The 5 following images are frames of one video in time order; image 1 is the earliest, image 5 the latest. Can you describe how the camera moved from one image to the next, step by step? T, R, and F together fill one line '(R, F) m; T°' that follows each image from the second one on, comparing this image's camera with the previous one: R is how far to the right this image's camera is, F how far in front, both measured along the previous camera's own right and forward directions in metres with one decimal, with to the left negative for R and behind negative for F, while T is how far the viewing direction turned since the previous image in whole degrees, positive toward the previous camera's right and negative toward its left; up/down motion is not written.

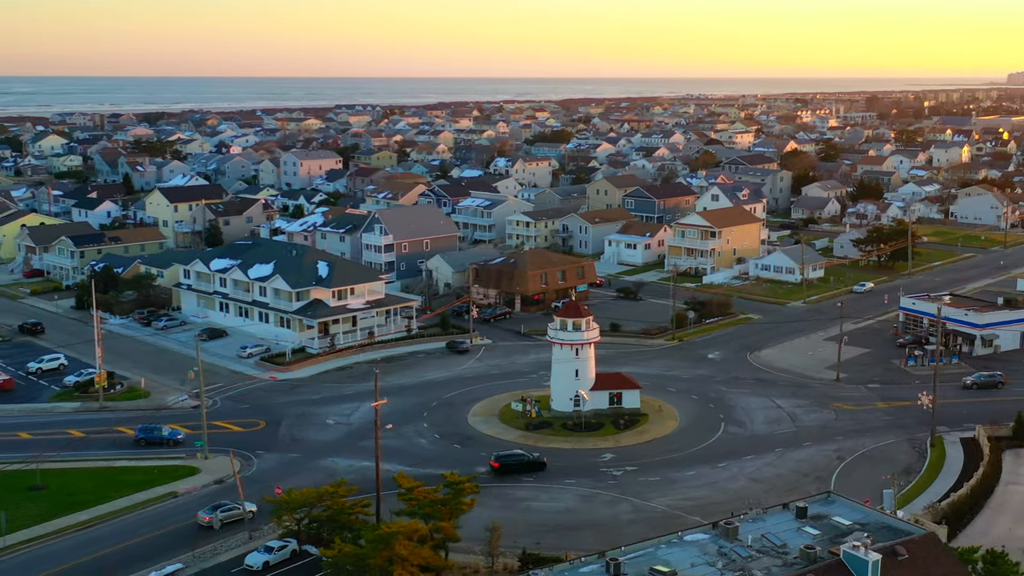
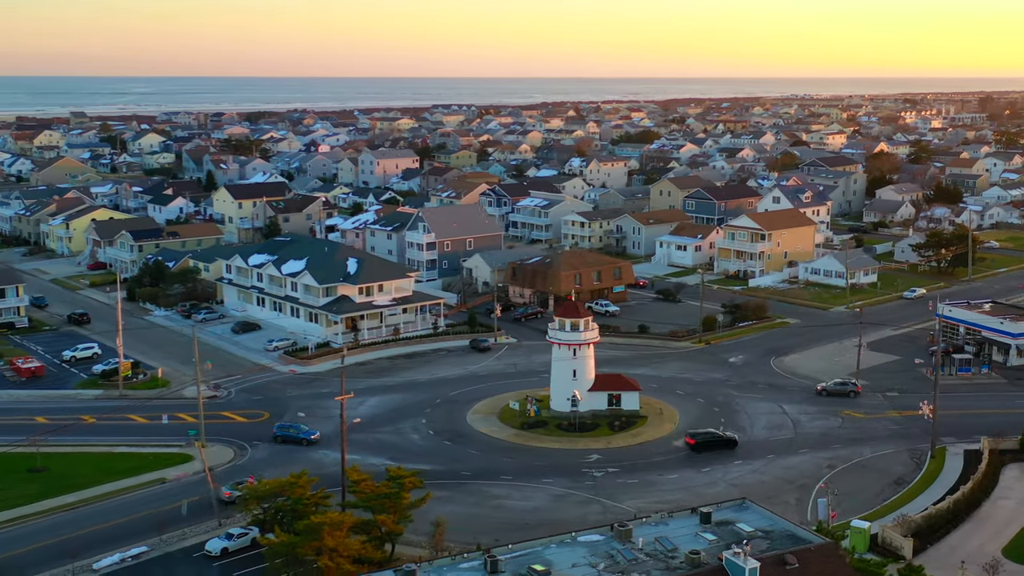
(+3.7, 0.0) m; -5°
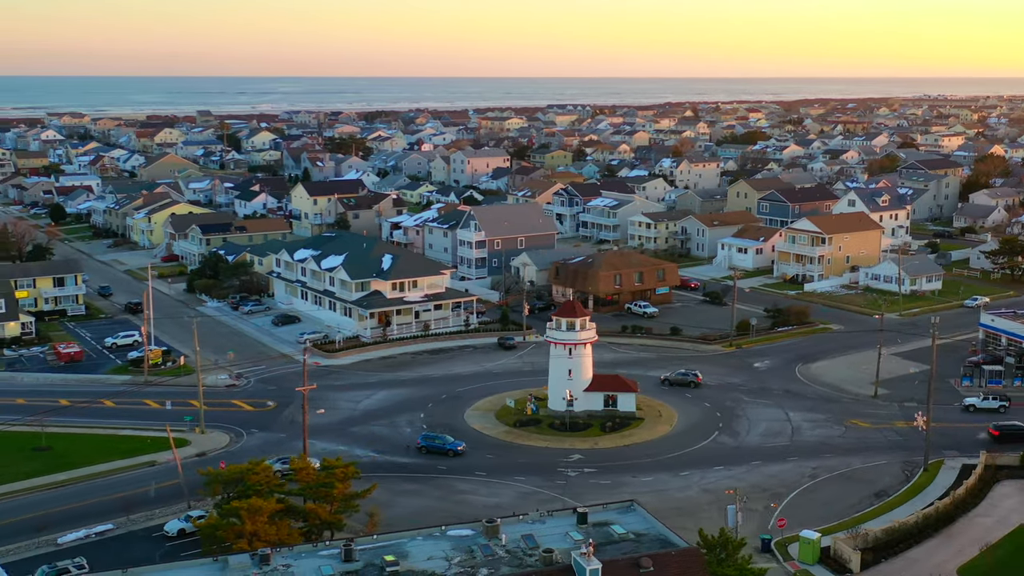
(+4.5, 0.0) m; -7°
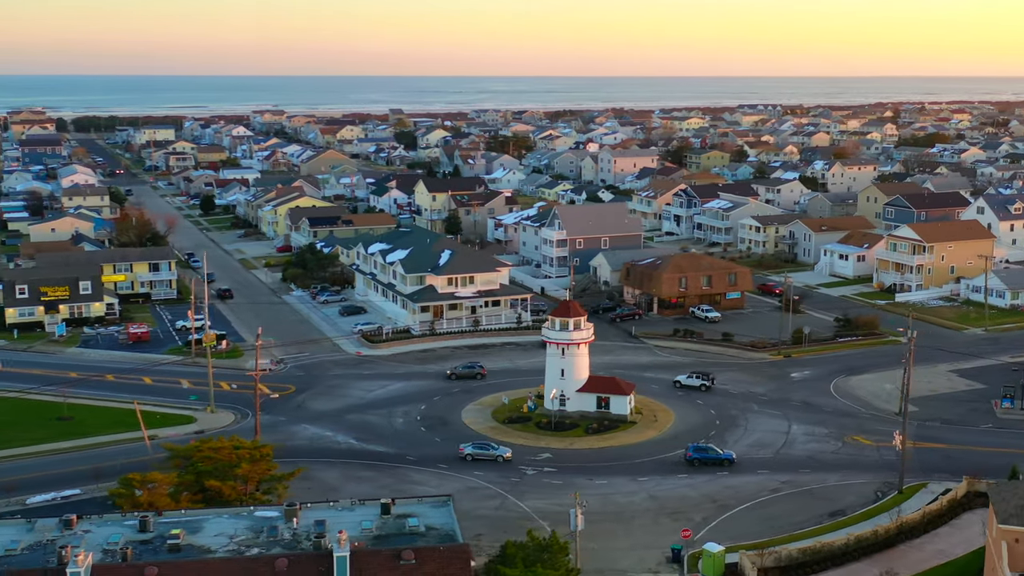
(+7.3, +0.3) m; -11°
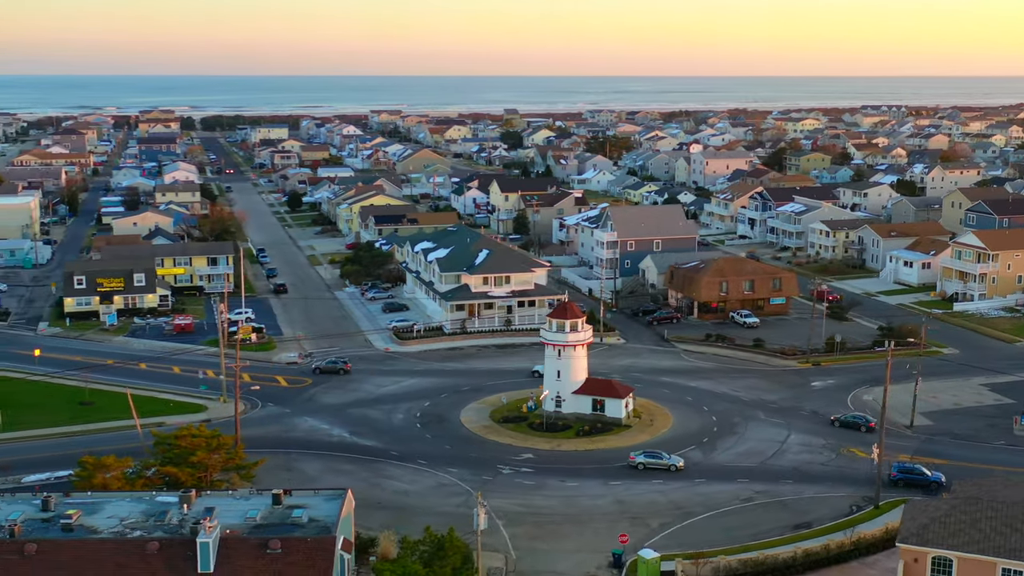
(+4.5, 0.0) m; -7°
